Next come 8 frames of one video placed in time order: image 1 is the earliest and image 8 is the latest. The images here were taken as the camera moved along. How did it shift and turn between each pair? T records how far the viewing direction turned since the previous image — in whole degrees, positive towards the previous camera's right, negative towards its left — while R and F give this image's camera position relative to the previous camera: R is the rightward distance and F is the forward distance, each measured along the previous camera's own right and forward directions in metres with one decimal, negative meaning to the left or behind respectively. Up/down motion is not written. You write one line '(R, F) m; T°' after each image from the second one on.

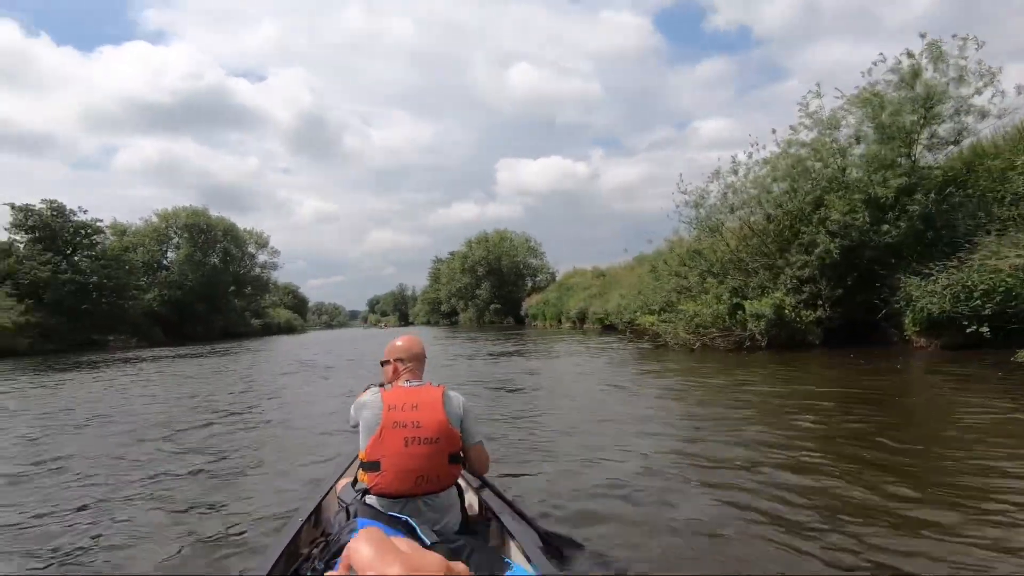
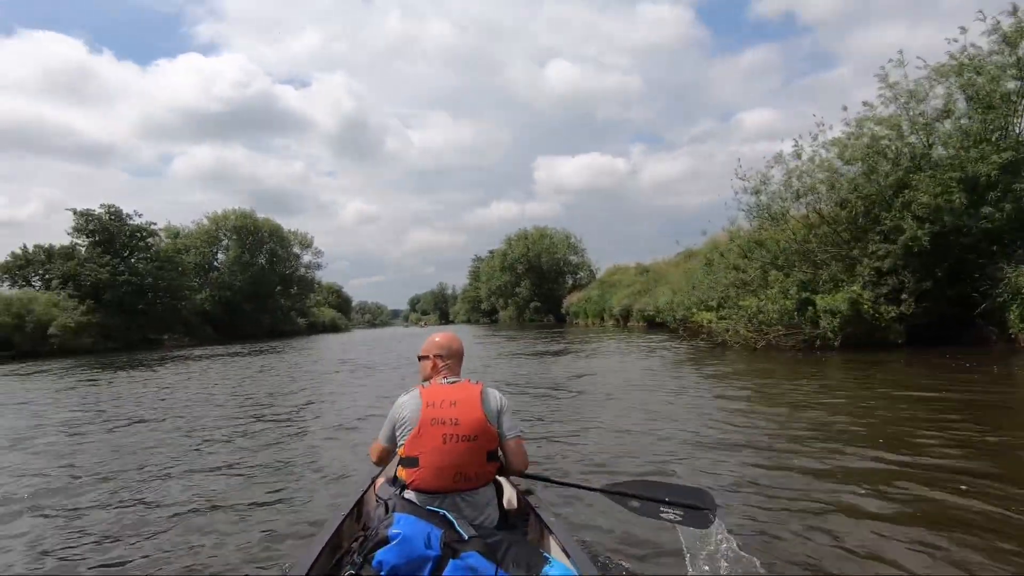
(-0.1, +0.3) m; -4°
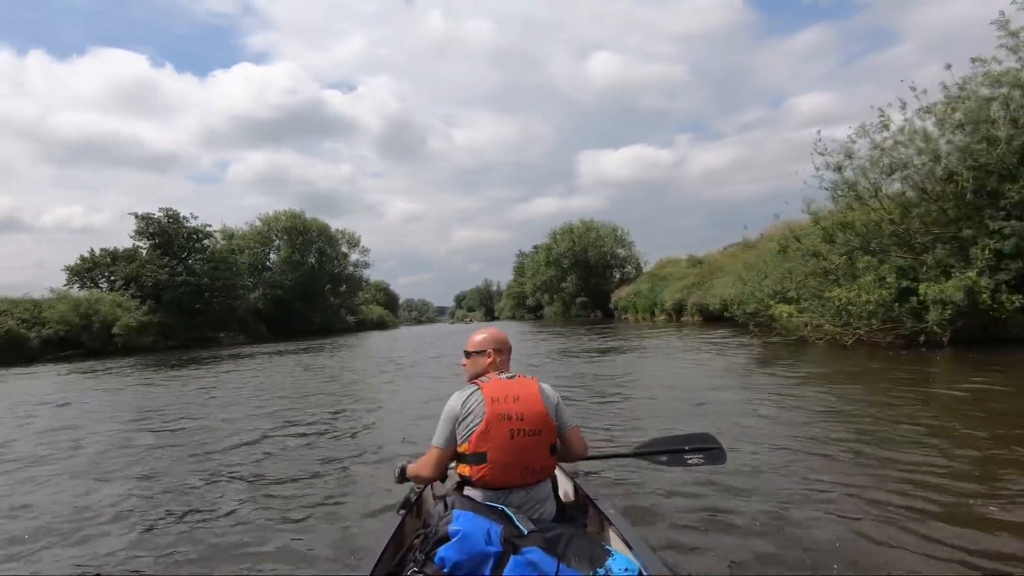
(-0.1, +0.4) m; -5°
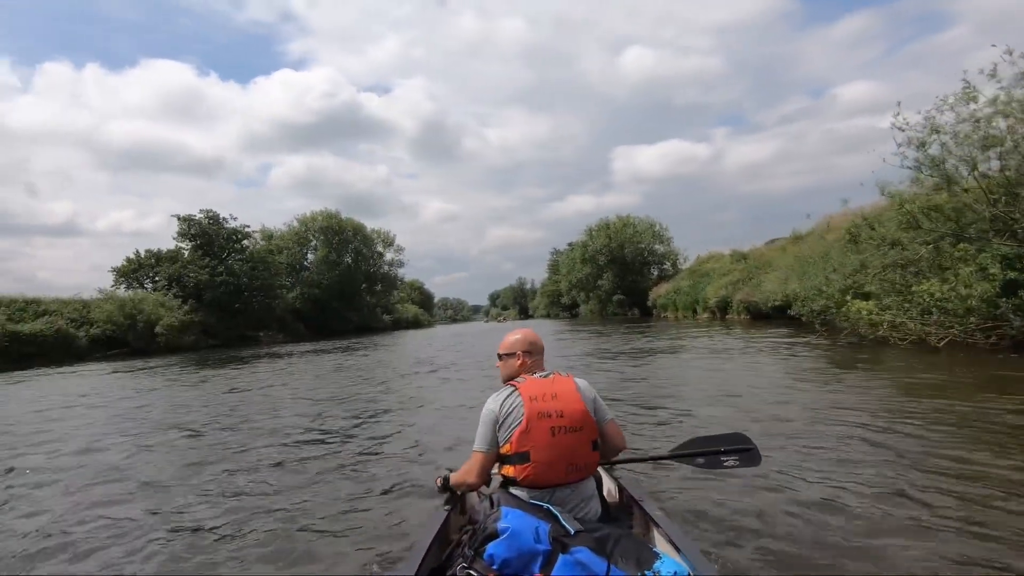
(0.0, +0.4) m; -4°
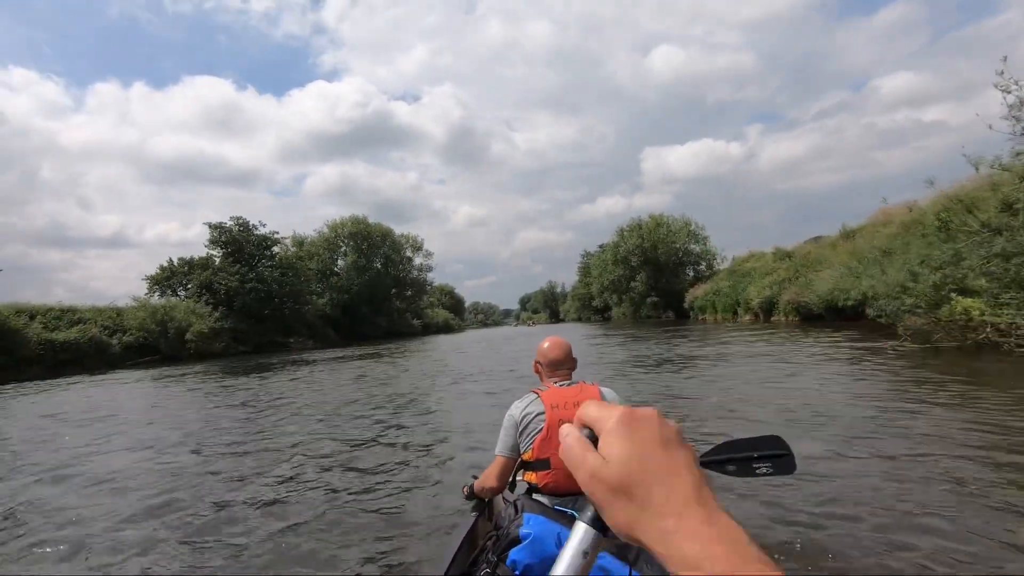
(0.0, +0.6) m; -3°
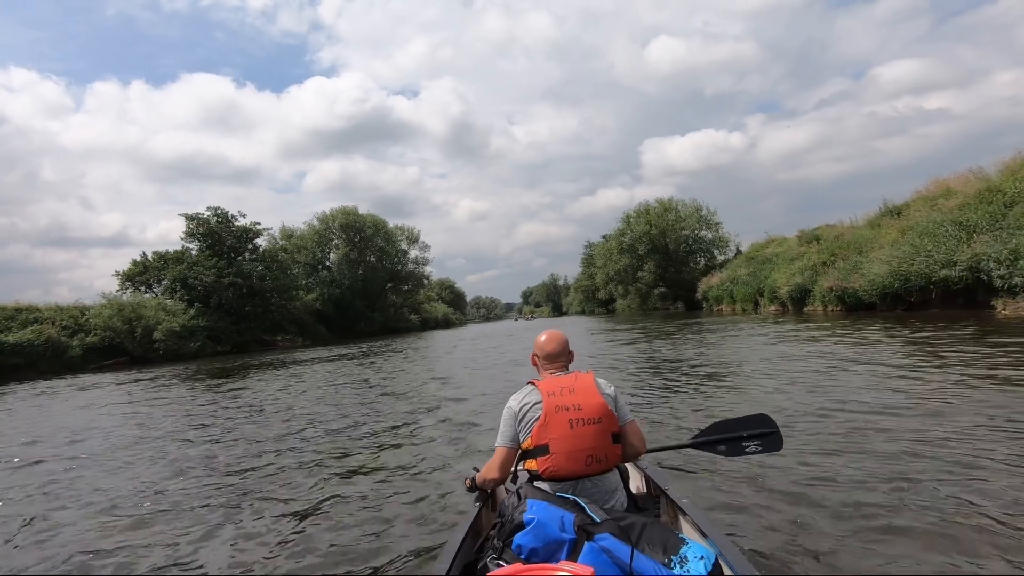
(+0.1, +1.6) m; 0°
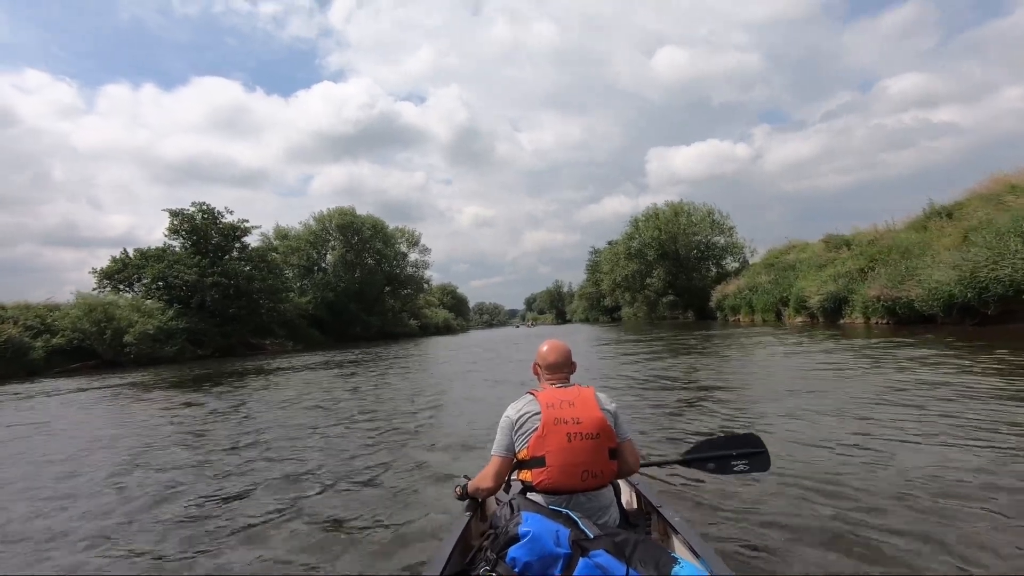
(+0.1, +1.3) m; 0°
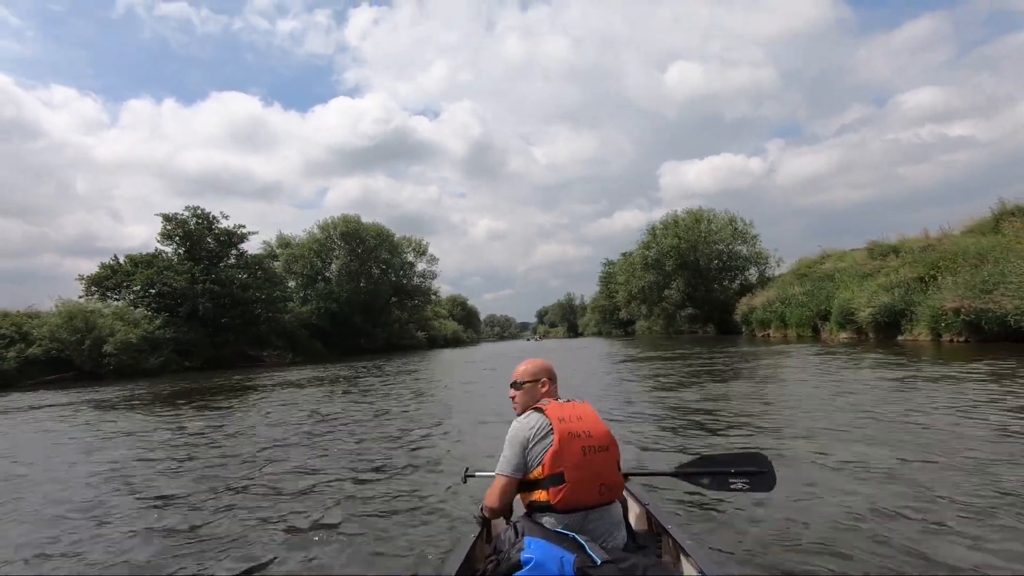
(+0.1, +1.2) m; -1°
